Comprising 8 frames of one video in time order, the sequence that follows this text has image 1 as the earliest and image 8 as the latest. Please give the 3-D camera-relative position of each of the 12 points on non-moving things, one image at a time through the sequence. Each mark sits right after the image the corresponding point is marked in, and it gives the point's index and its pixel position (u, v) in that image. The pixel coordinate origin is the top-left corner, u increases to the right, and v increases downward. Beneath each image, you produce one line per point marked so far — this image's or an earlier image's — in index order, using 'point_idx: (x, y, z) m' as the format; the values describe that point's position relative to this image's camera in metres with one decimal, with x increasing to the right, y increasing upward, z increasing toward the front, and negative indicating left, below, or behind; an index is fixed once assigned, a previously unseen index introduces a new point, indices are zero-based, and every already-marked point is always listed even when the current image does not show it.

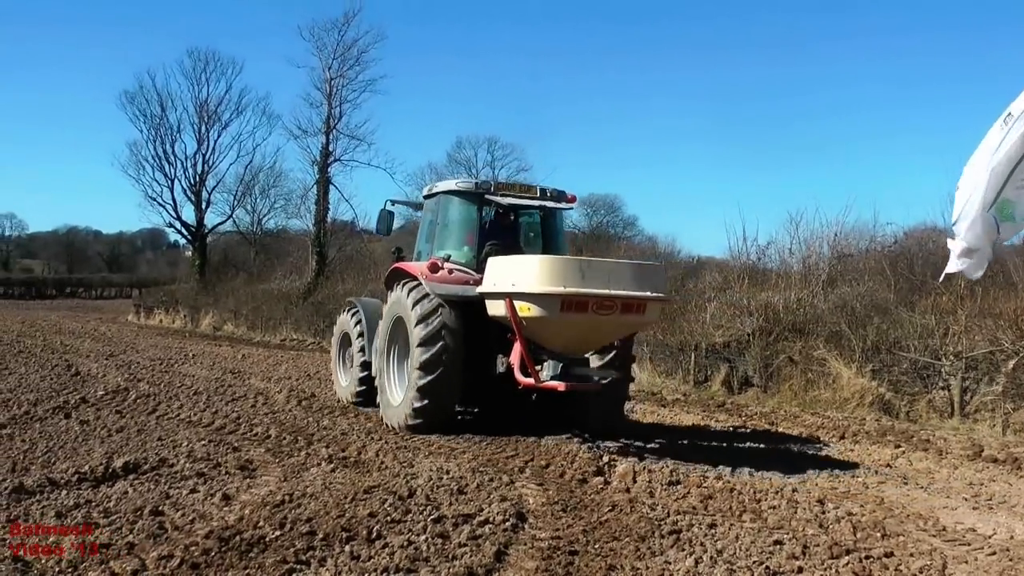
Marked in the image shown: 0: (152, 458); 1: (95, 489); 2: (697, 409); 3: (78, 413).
0: (-2.1, -1.0, +8.1) m
1: (-2.3, -1.1, +7.6) m
2: (+1.4, -0.9, +10.4) m
3: (-2.8, -0.8, +8.7) m
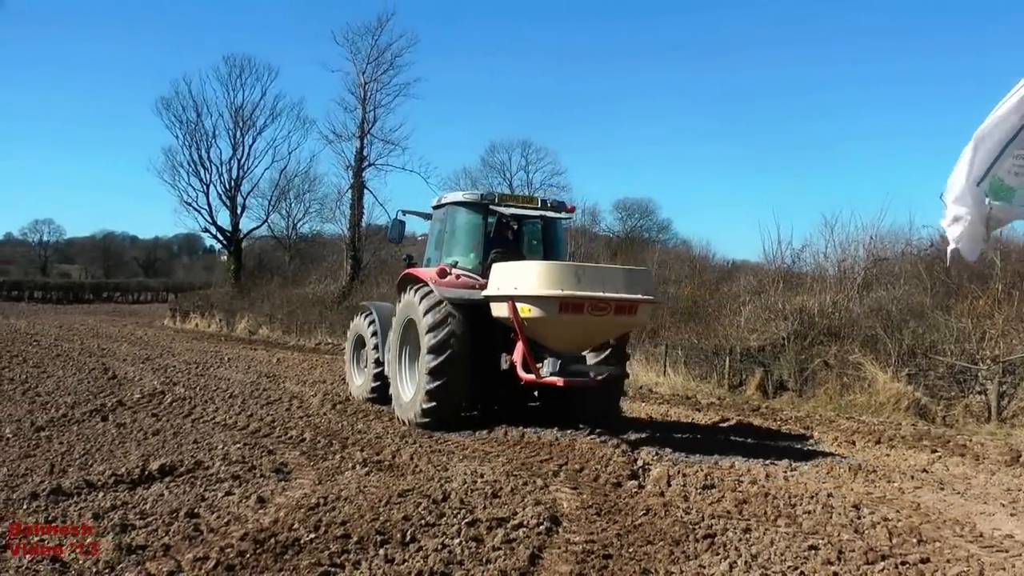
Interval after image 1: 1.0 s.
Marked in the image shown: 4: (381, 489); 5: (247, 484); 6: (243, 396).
0: (-1.9, -1.0, +8.1) m
1: (-2.1, -1.1, +7.7) m
2: (+1.7, -1.0, +10.4) m
3: (-2.6, -0.8, +8.7) m
4: (-0.7, -1.1, +7.7) m
5: (-1.5, -1.1, +7.8) m
6: (-1.9, -0.8, +9.5) m
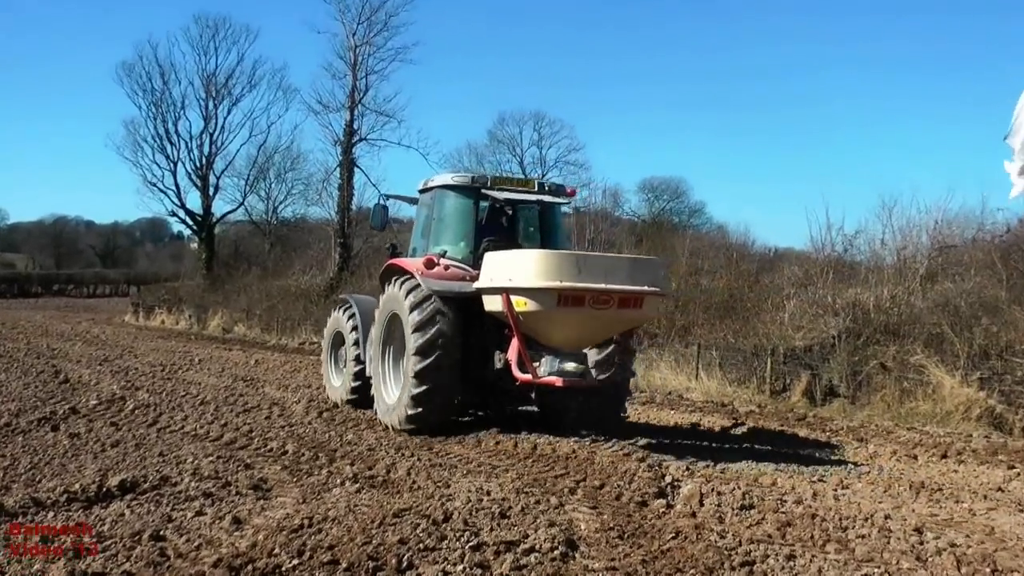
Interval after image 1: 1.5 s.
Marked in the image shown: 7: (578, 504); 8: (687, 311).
0: (-1.9, -1.0, +7.1) m
1: (-2.1, -1.1, +6.7) m
2: (+1.8, -0.9, +9.3) m
3: (-2.5, -0.8, +7.7) m
4: (-0.7, -1.1, +6.7) m
5: (-1.4, -1.1, +6.8) m
6: (-1.8, -0.7, +8.5) m
7: (+0.3, -1.1, +6.8) m
8: (+1.9, -0.3, +15.4) m
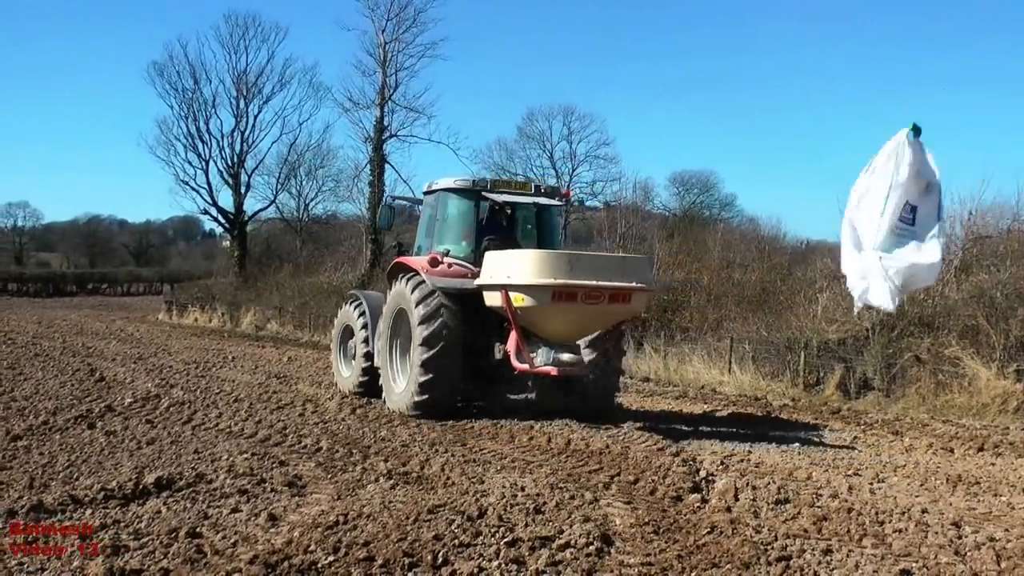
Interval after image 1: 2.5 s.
0: (-1.7, -1.0, +7.2) m
1: (-1.9, -1.1, +6.7) m
2: (+2.0, -0.9, +9.3) m
3: (-2.3, -0.8, +7.8) m
4: (-0.5, -1.1, +6.7) m
5: (-1.3, -1.1, +6.8) m
6: (-1.6, -0.7, +8.5) m
7: (+0.5, -1.1, +6.8) m
8: (+2.3, -0.2, +15.3) m
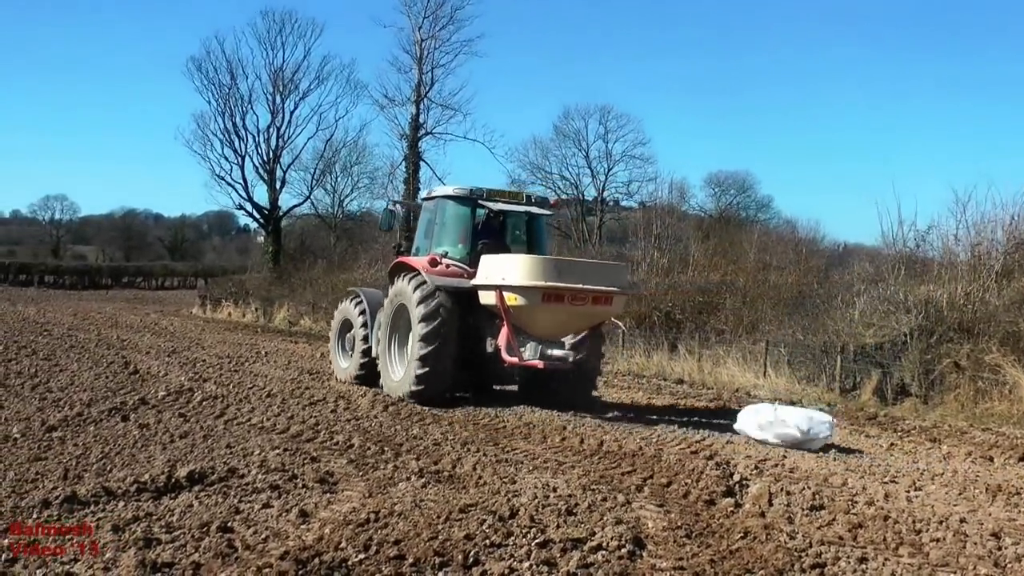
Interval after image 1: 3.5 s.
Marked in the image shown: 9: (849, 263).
0: (-1.5, -0.9, +7.2) m
1: (-1.8, -1.1, +6.7) m
2: (+2.2, -0.9, +9.2) m
3: (-2.1, -0.7, +7.8) m
4: (-0.4, -1.1, +6.7) m
5: (-1.1, -1.0, +6.8) m
6: (-1.4, -0.7, +8.5) m
7: (+0.6, -1.1, +6.7) m
8: (+2.8, -0.2, +15.2) m
9: (+3.9, +0.3, +15.5) m
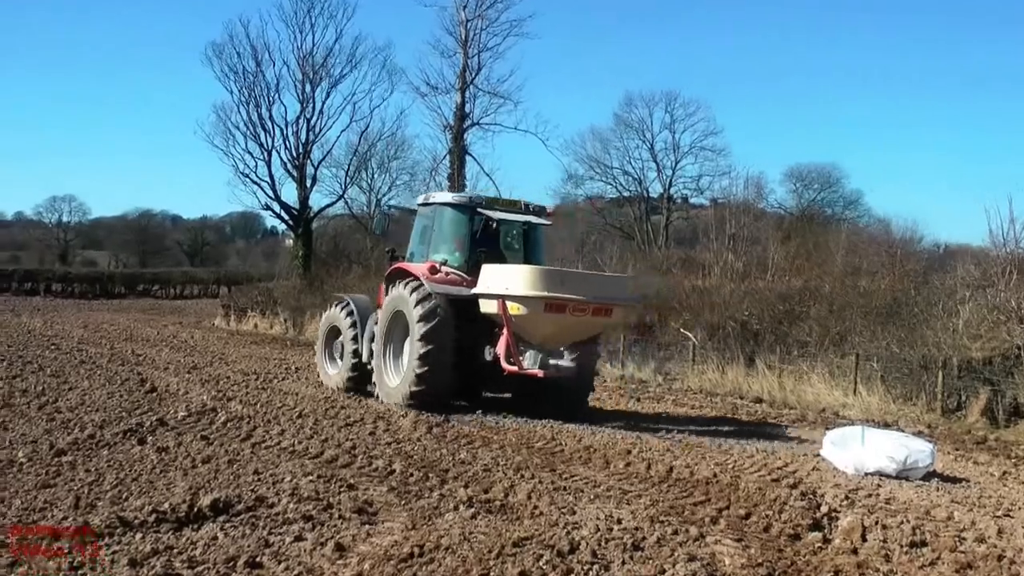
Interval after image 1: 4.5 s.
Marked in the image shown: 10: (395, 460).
0: (-1.3, -1.0, +6.5) m
1: (-1.5, -1.1, +6.0) m
2: (+2.6, -0.9, +8.3) m
3: (-1.8, -0.8, +7.1) m
4: (-0.1, -1.1, +6.0) m
5: (-0.9, -1.1, +6.1) m
6: (-1.1, -0.7, +7.8) m
7: (+0.9, -1.1, +6.0) m
8: (+3.3, -0.3, +14.3) m
9: (+4.4, +0.2, +14.7) m
10: (-0.6, -0.9, +7.1) m
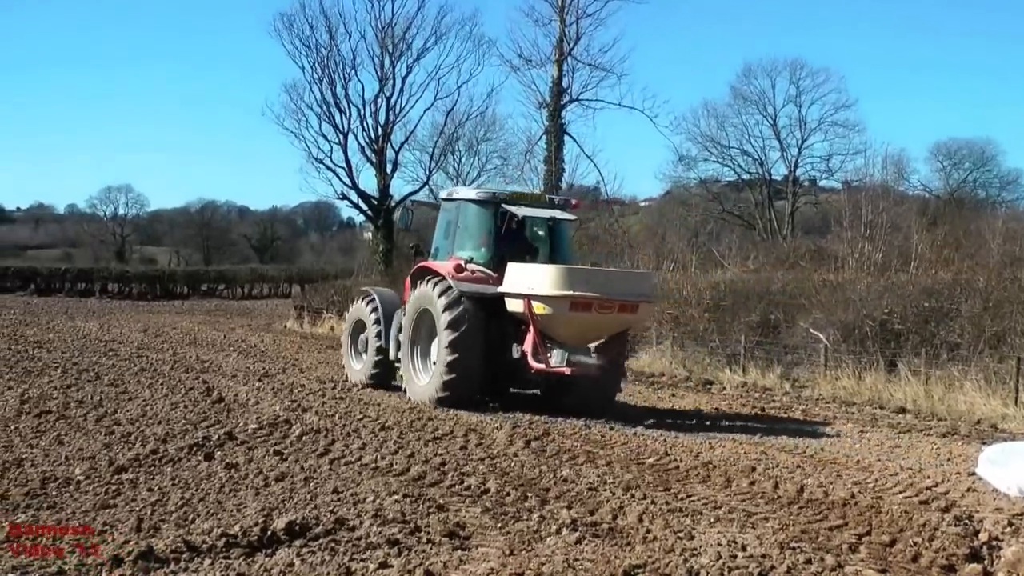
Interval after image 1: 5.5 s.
0: (-0.8, -1.0, +5.8) m
1: (-1.1, -1.1, +5.4) m
2: (+3.1, -0.9, +7.5) m
3: (-1.3, -0.8, +6.5) m
4: (+0.3, -1.1, +5.2) m
5: (-0.4, -1.1, +5.4) m
6: (-0.6, -0.7, +7.2) m
7: (+1.3, -1.1, +5.2) m
8: (+4.1, -0.2, +13.4) m
9: (+5.2, +0.4, +13.7) m
10: (-0.1, -0.9, +6.4) m
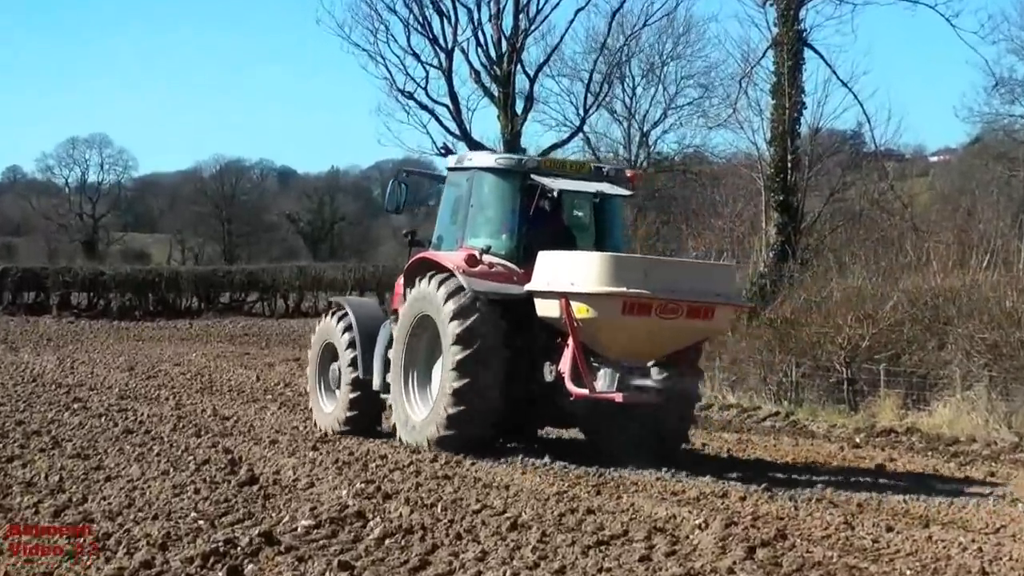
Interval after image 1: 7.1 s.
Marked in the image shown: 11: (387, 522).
0: (-0.3, -1.0, +3.6) m
1: (-0.5, -1.1, +3.2) m
2: (+3.7, -0.9, +5.1) m
3: (-0.8, -0.8, +4.3) m
4: (+0.8, -1.1, +3.0) m
5: (+0.1, -1.1, +3.2) m
6: (+0.1, -0.7, +5.0) m
7: (+1.9, -1.1, +2.9) m
8: (+5.0, -0.1, +11.0) m
9: (+6.1, +0.5, +11.2) m
10: (+0.5, -0.9, +4.1) m
11: (-0.4, -0.7, +4.9) m
